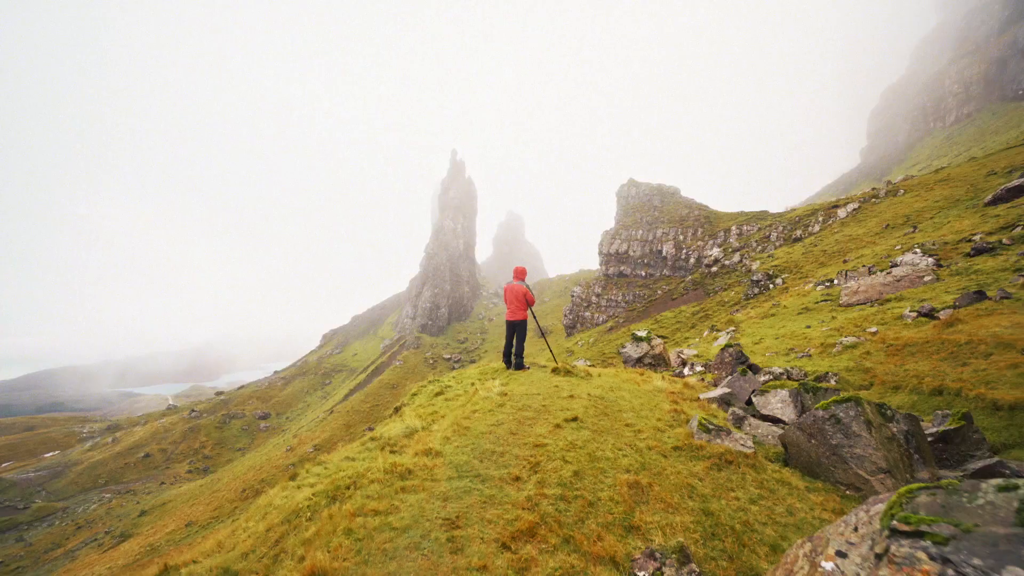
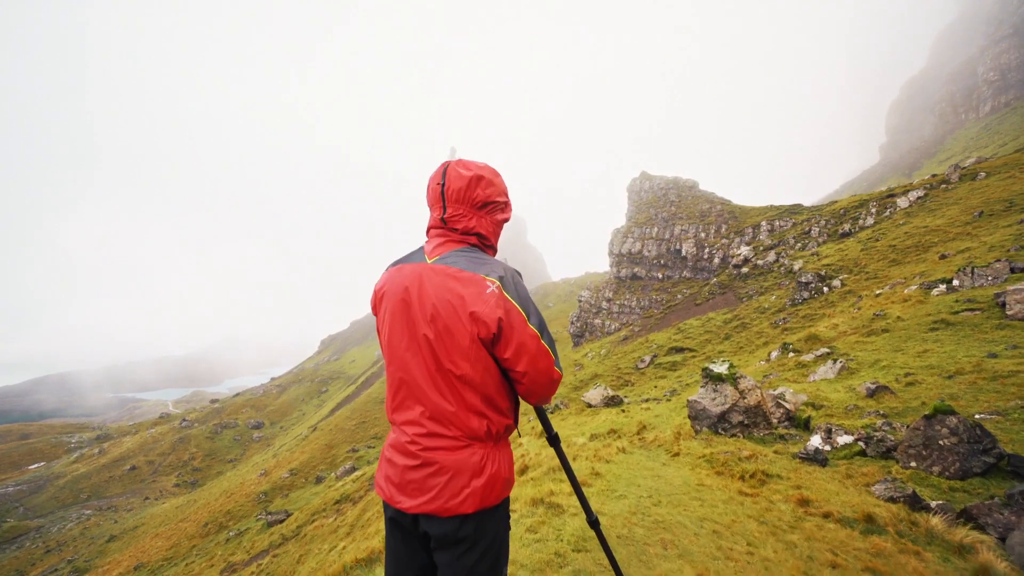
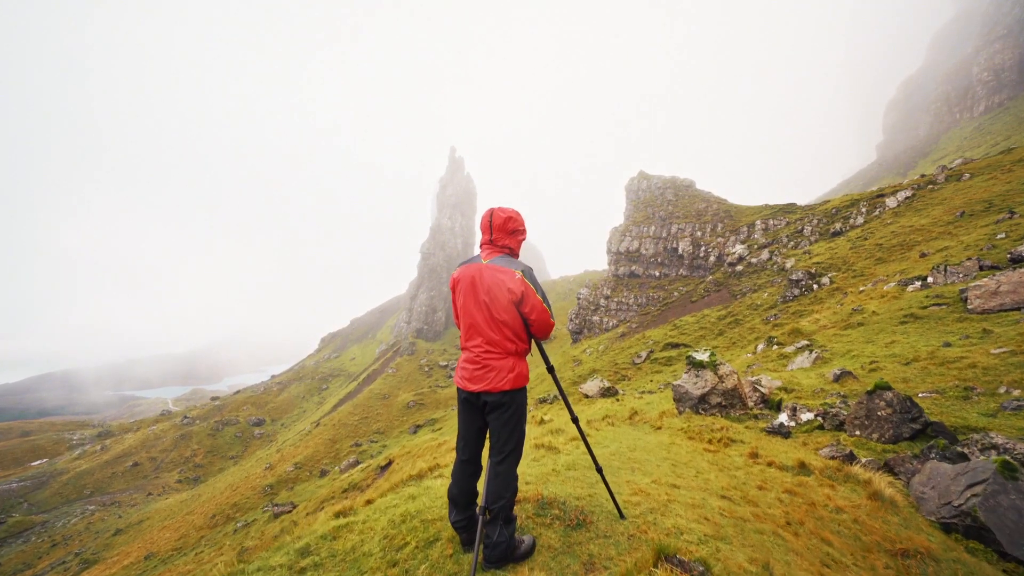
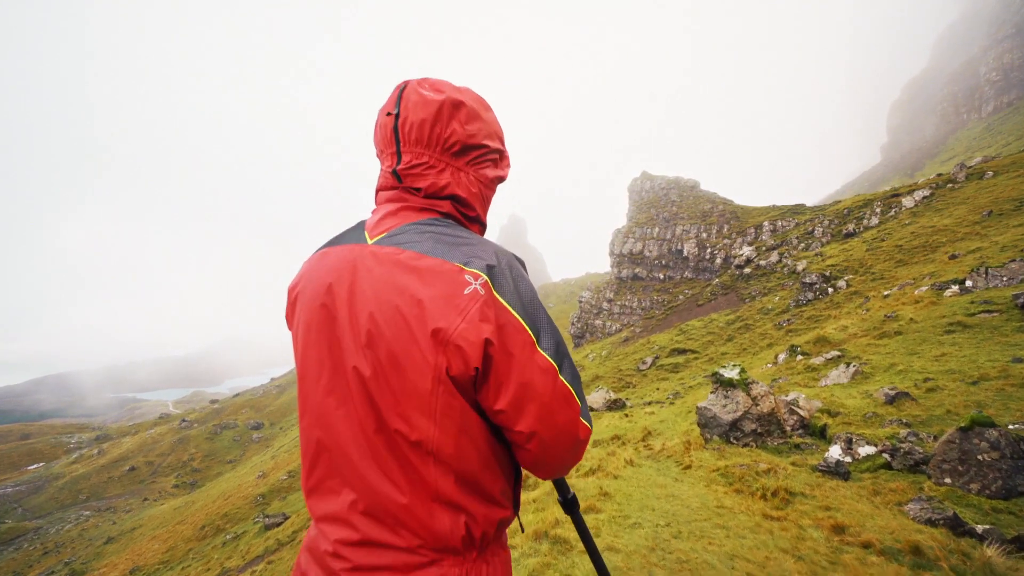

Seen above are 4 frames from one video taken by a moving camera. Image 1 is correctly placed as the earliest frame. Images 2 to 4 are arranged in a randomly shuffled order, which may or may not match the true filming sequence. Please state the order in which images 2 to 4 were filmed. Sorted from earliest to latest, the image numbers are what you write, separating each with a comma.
3, 2, 4
